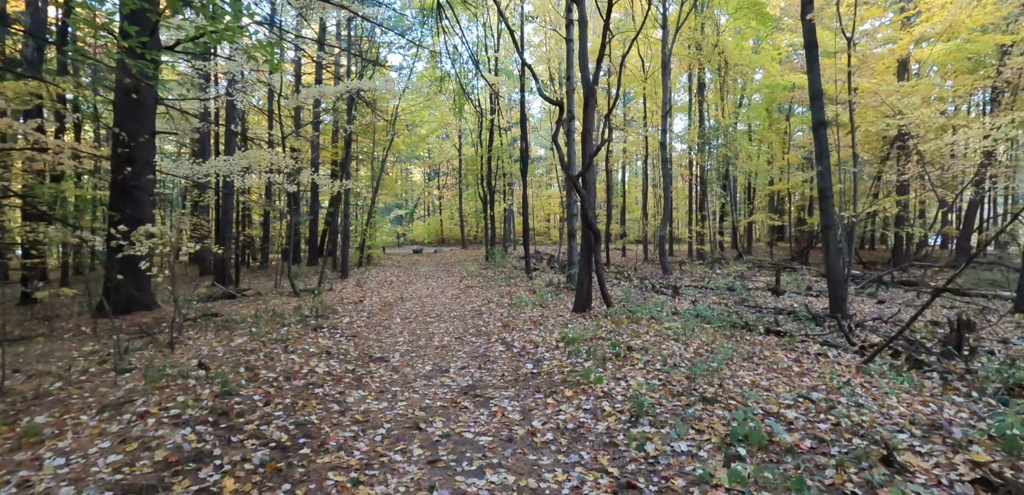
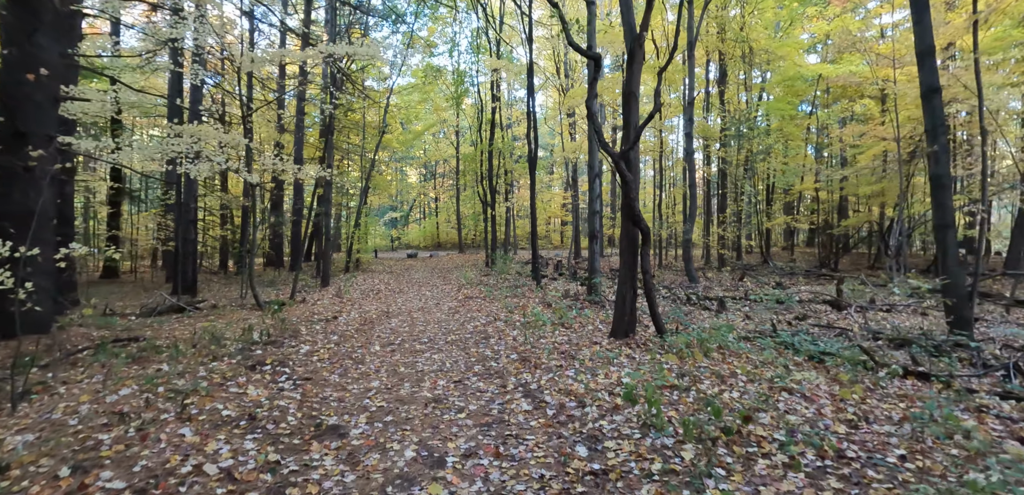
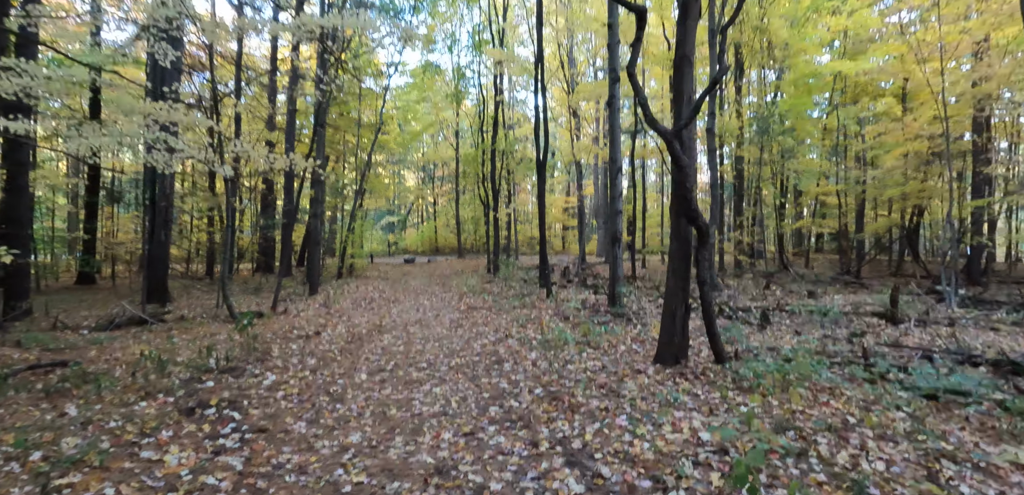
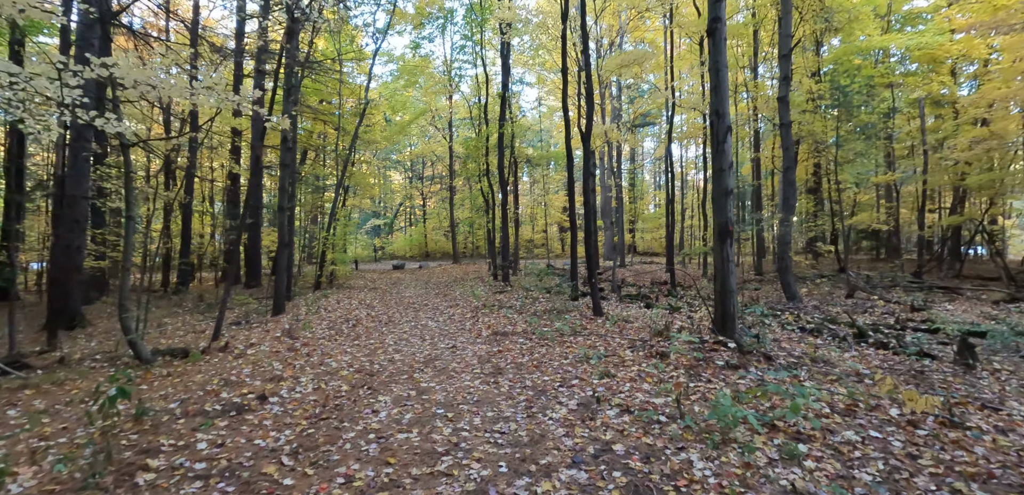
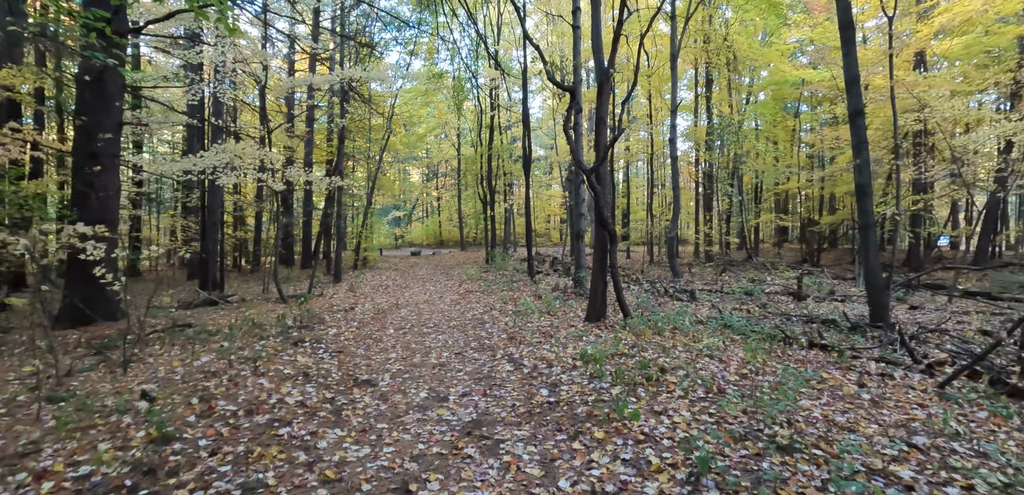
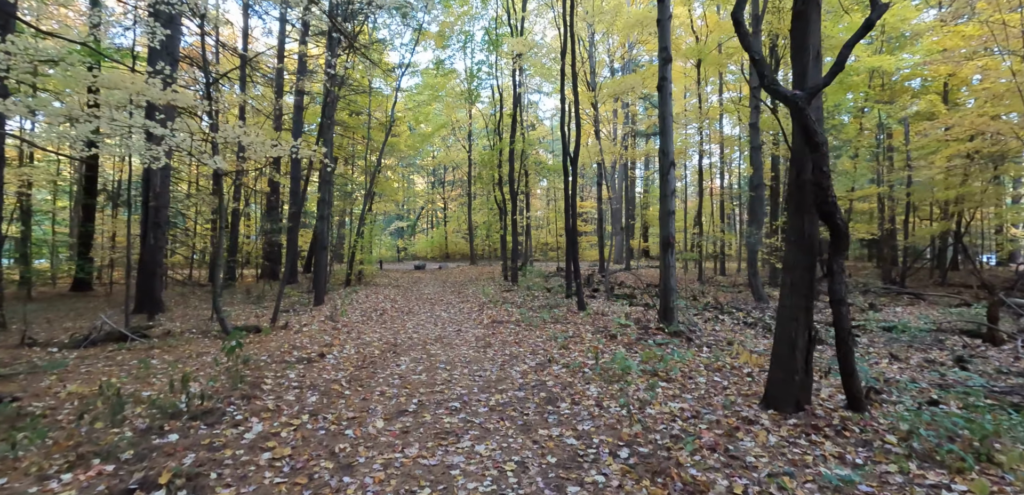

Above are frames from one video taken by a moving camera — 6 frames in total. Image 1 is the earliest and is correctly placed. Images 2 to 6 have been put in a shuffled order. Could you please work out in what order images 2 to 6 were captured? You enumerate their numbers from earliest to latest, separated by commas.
5, 2, 3, 6, 4
